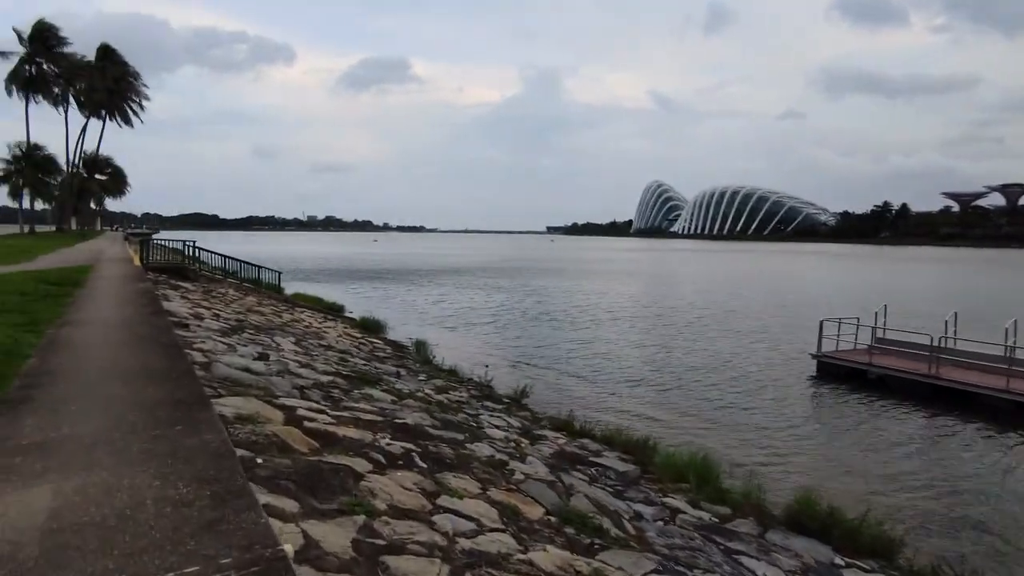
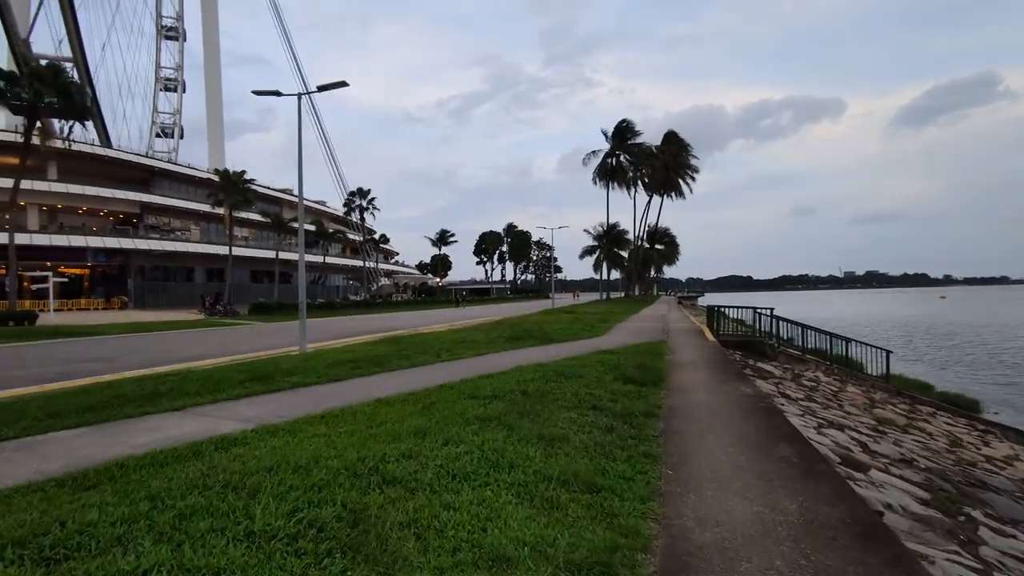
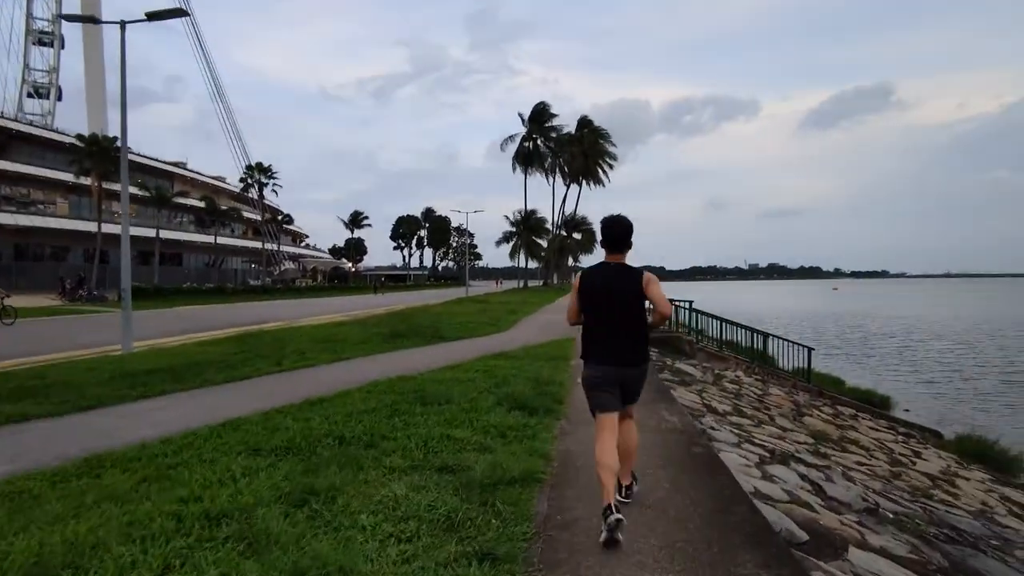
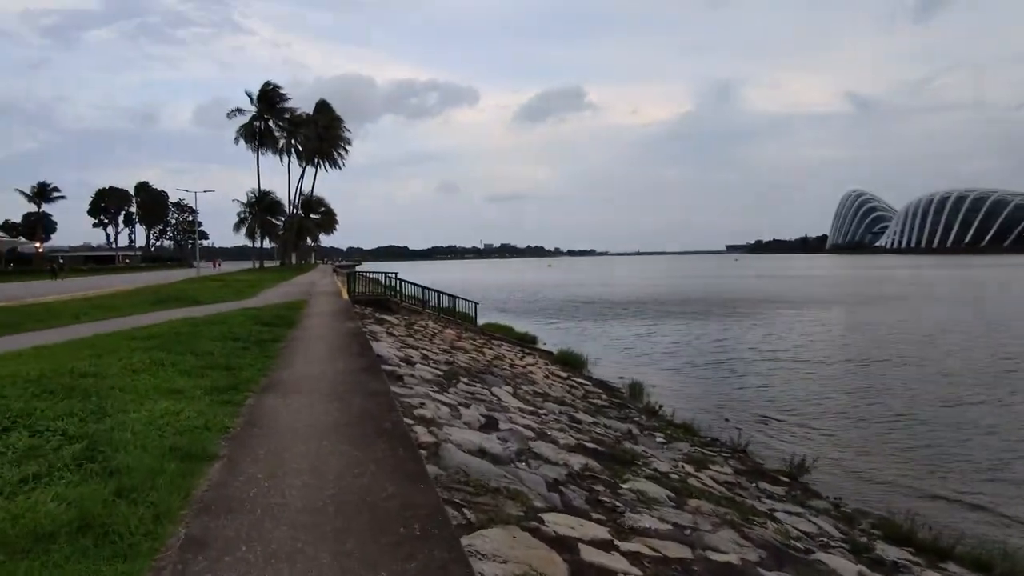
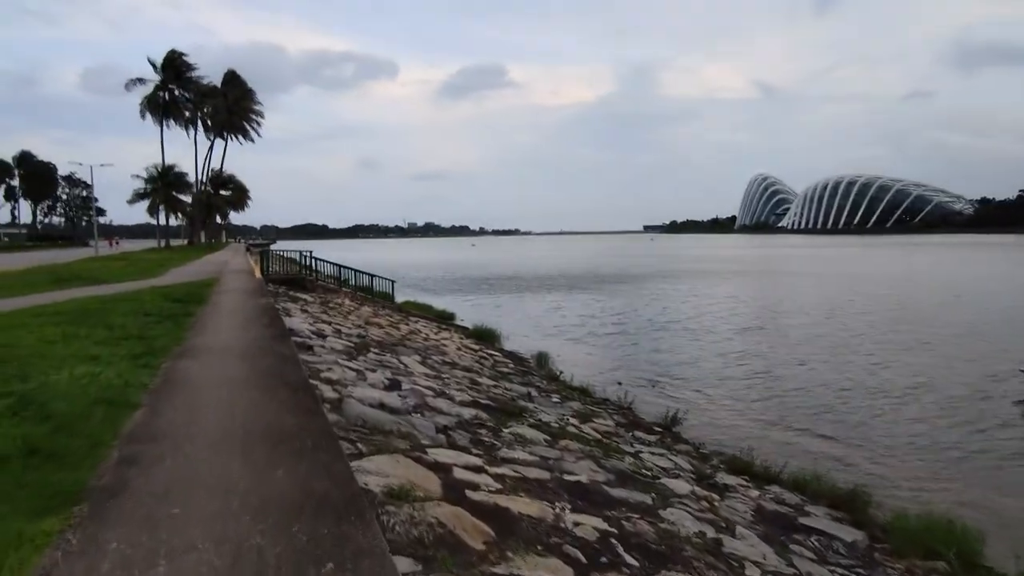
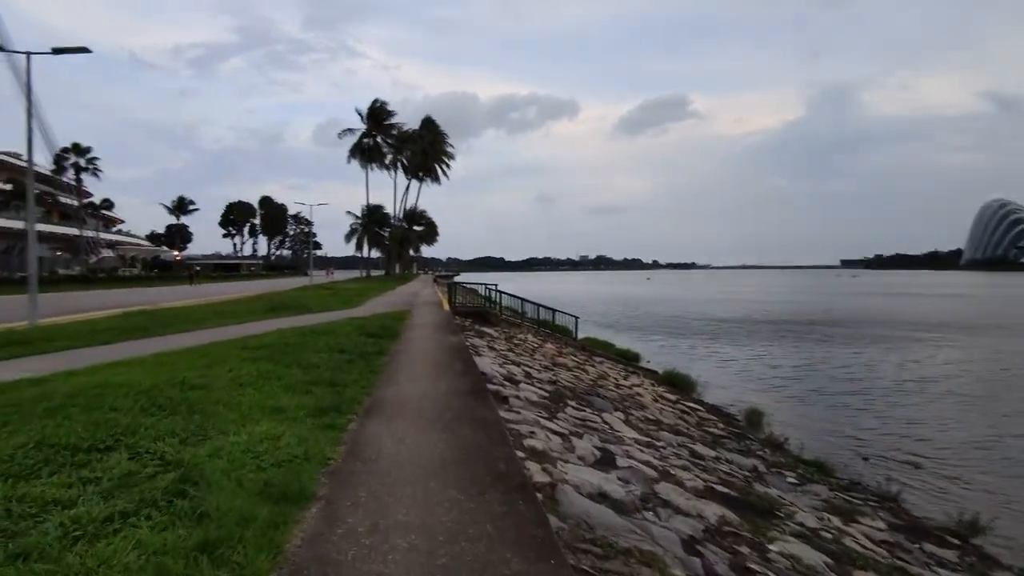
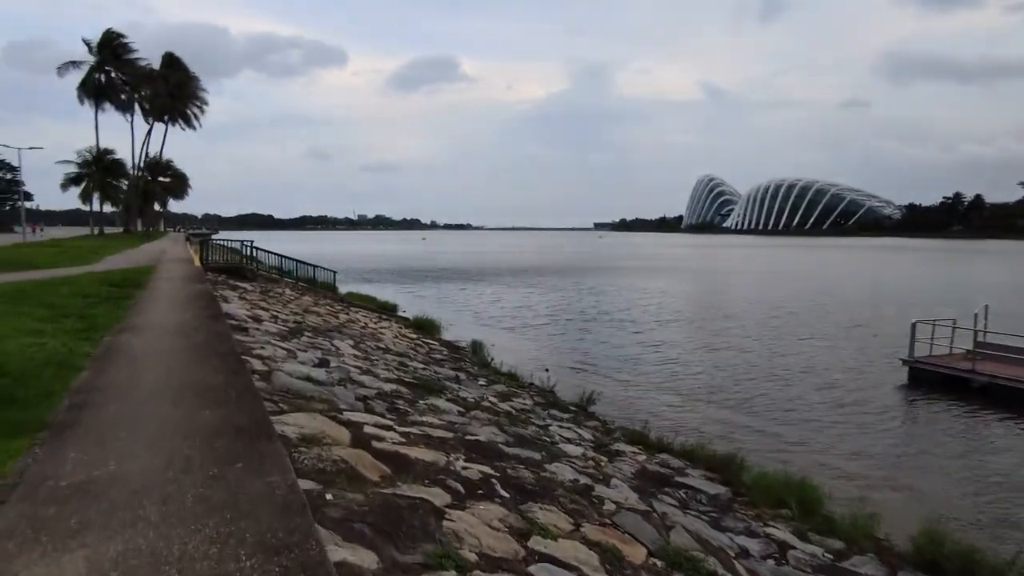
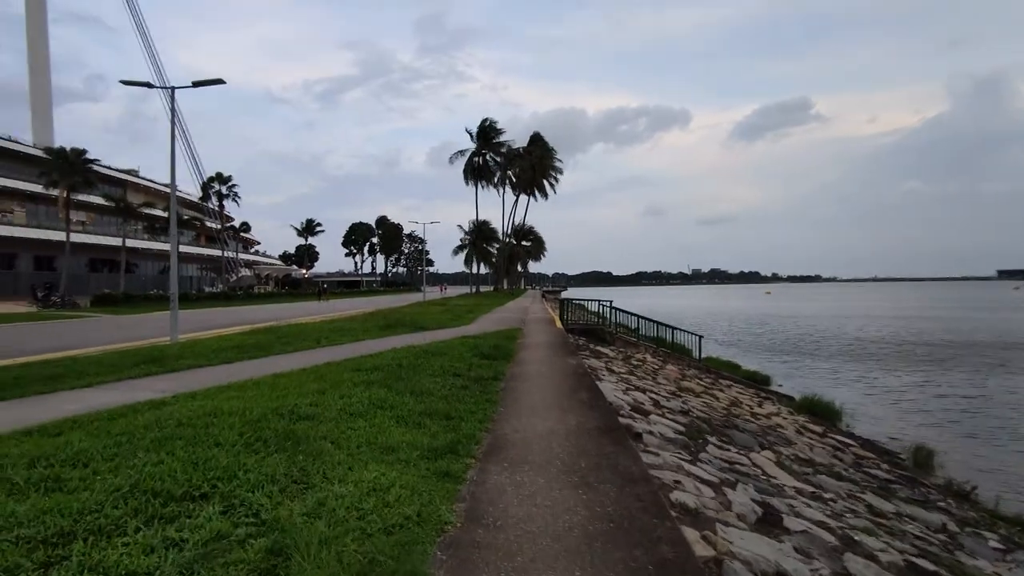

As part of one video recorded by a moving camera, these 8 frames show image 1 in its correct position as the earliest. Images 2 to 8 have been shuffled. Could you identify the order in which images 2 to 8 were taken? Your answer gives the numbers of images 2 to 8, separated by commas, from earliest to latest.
7, 5, 4, 6, 8, 2, 3
